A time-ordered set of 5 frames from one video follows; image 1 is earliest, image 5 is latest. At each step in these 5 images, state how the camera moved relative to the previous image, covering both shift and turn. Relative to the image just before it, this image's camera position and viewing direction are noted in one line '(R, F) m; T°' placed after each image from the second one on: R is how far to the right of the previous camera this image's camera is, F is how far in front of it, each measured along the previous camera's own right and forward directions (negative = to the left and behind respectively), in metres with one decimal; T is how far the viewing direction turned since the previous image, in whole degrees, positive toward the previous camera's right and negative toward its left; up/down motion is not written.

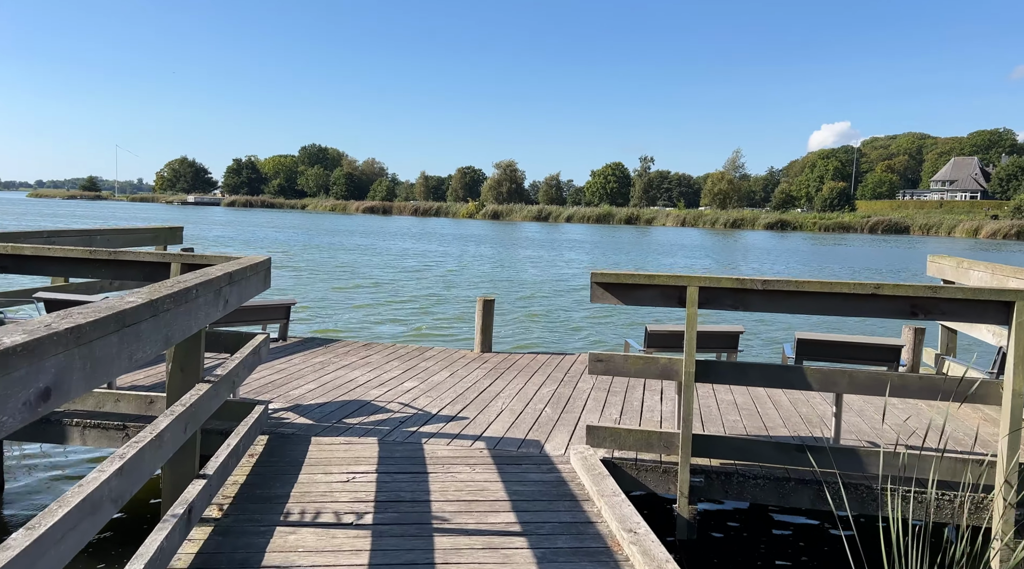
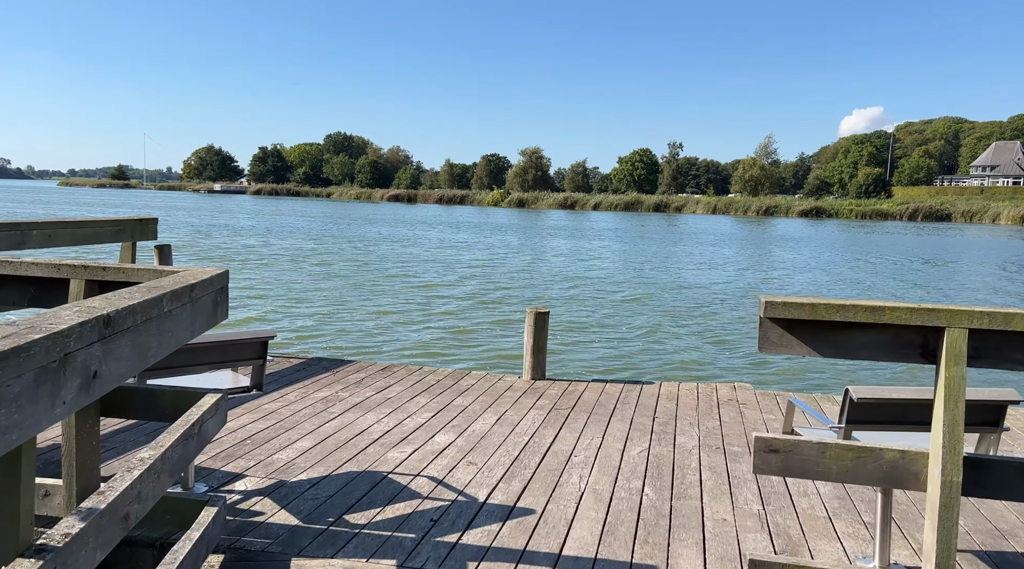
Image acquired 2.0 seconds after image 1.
(-0.3, +1.9) m; -2°
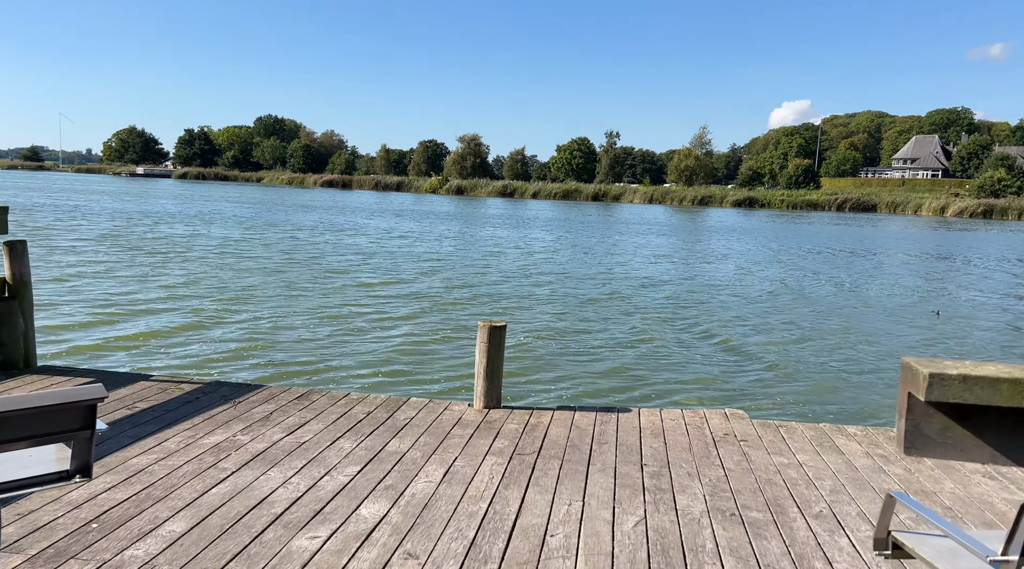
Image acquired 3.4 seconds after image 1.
(-0.1, +1.2) m; +5°
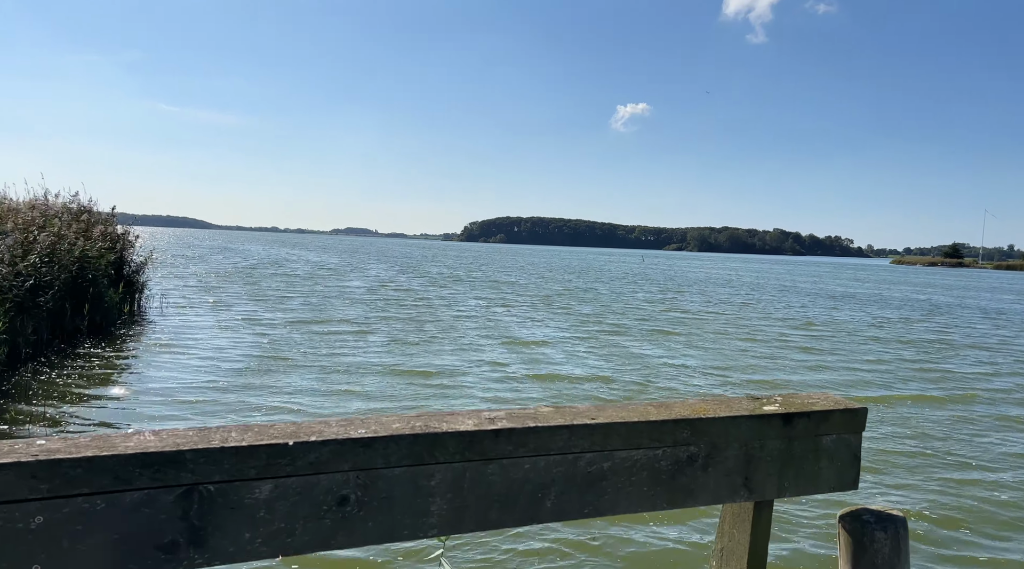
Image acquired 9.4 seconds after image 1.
(+0.7, +0.5) m; -3°
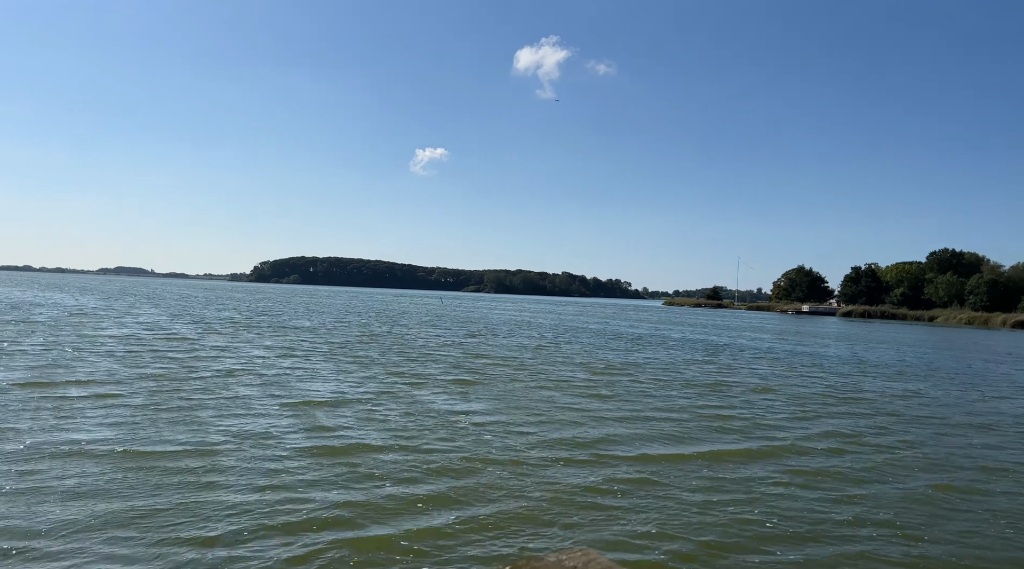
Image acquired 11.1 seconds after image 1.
(+0.3, +2.2) m; +14°
